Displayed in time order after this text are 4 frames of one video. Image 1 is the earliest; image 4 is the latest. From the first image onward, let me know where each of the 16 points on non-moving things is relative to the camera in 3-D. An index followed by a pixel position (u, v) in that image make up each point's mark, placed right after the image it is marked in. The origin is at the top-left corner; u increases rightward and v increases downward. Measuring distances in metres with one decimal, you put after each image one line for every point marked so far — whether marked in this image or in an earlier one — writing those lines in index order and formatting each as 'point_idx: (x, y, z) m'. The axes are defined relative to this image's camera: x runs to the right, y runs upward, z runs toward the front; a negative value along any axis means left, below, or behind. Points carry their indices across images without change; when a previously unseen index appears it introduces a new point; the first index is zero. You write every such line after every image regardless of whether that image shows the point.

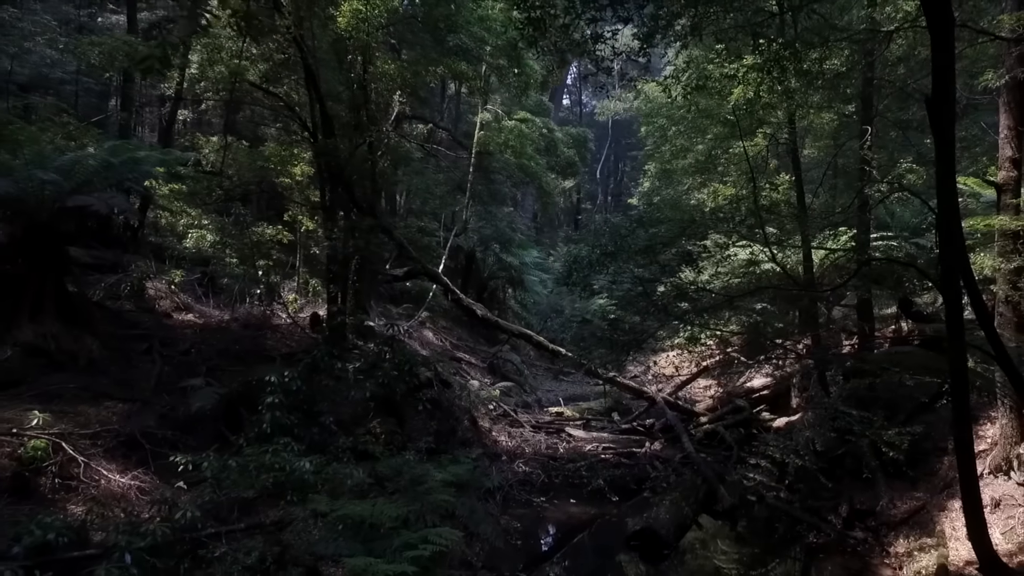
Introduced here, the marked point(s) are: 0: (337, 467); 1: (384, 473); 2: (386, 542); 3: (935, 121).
0: (-1.3, -1.3, +4.8) m
1: (-1.0, -1.5, +5.0) m
2: (-0.8, -1.6, +3.9) m
3: (+2.6, +1.0, +3.9) m
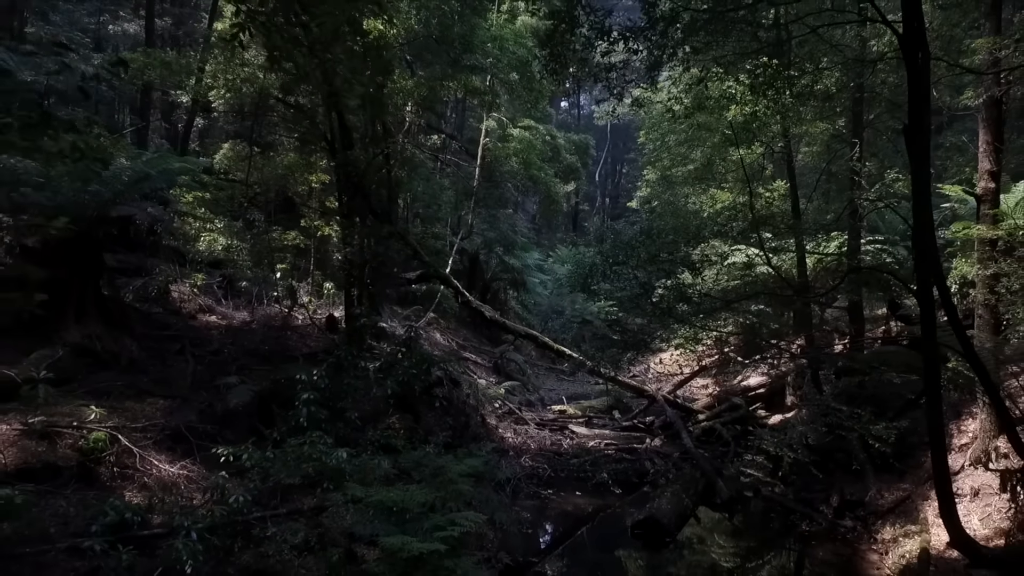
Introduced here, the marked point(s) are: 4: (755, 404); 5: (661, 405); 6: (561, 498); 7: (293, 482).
0: (-1.2, -1.4, +5.1) m
1: (-0.9, -1.5, +5.4) m
2: (-0.6, -1.6, +4.3) m
3: (+2.7, +1.0, +4.3) m
4: (+4.1, -2.0, +10.6) m
5: (+2.4, -1.9, +10.4) m
6: (+0.6, -2.7, +8.2) m
7: (-1.6, -1.4, +4.6) m
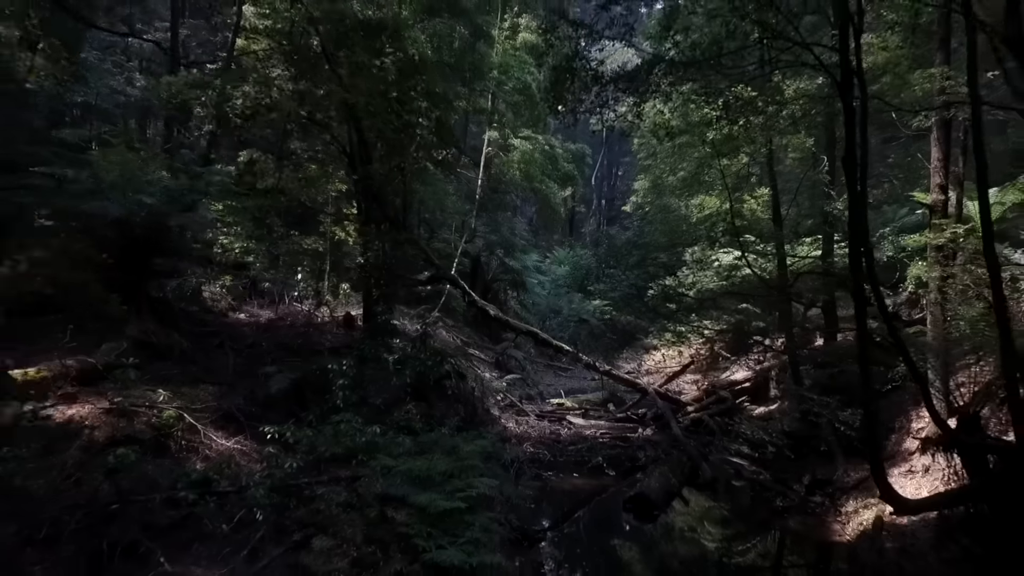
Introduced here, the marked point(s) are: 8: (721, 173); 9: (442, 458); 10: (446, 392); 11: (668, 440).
0: (-1.1, -1.4, +5.9) m
1: (-0.8, -1.5, +6.2) m
2: (-0.6, -1.6, +5.1) m
3: (+2.8, +1.0, +5.1) m
4: (+4.1, -2.0, +11.4) m
5: (+2.5, -1.9, +11.2) m
6: (+0.7, -2.7, +8.9) m
7: (-1.5, -1.4, +5.4) m
8: (+3.0, +1.7, +9.2) m
9: (-0.6, -1.6, +5.8) m
10: (-0.8, -1.3, +8.1) m
11: (+2.5, -2.4, +10.0) m
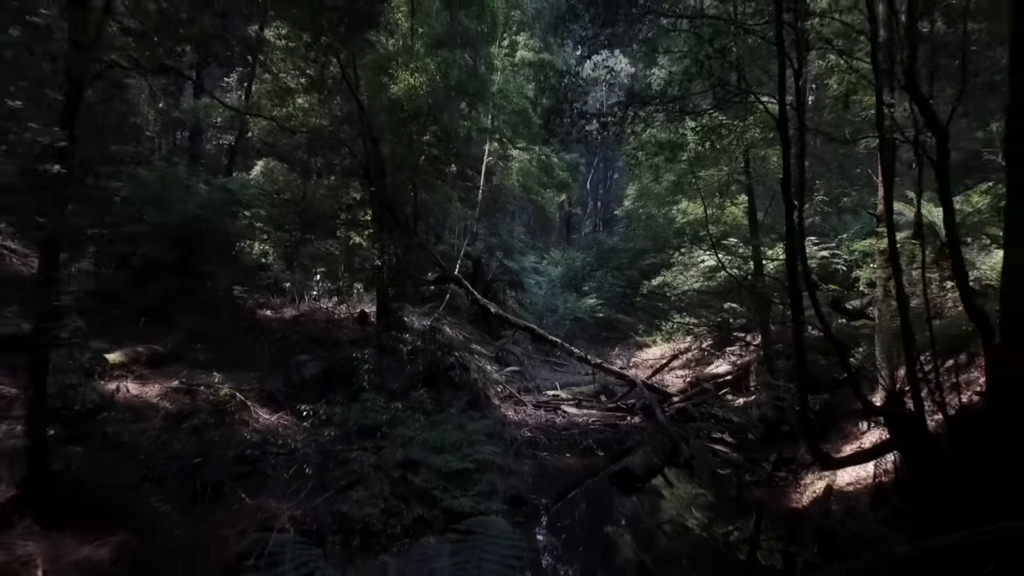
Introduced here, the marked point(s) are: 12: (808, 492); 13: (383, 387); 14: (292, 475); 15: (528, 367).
0: (-1.1, -1.4, +6.9) m
1: (-0.8, -1.5, +7.2) m
2: (-0.6, -1.6, +6.1) m
3: (+2.8, +1.0, +6.1) m
4: (+4.1, -2.0, +12.4) m
5: (+2.5, -1.9, +12.2) m
6: (+0.7, -2.7, +9.9) m
7: (-1.5, -1.4, +6.4) m
8: (+3.0, +1.7, +10.2) m
9: (-0.6, -1.5, +6.8) m
10: (-0.9, -1.3, +9.1) m
11: (+2.4, -2.4, +11.0) m
12: (+3.7, -2.6, +8.0) m
13: (-1.6, -1.2, +7.7) m
14: (-1.8, -1.6, +5.3) m
15: (+0.4, -1.8, +14.5) m
